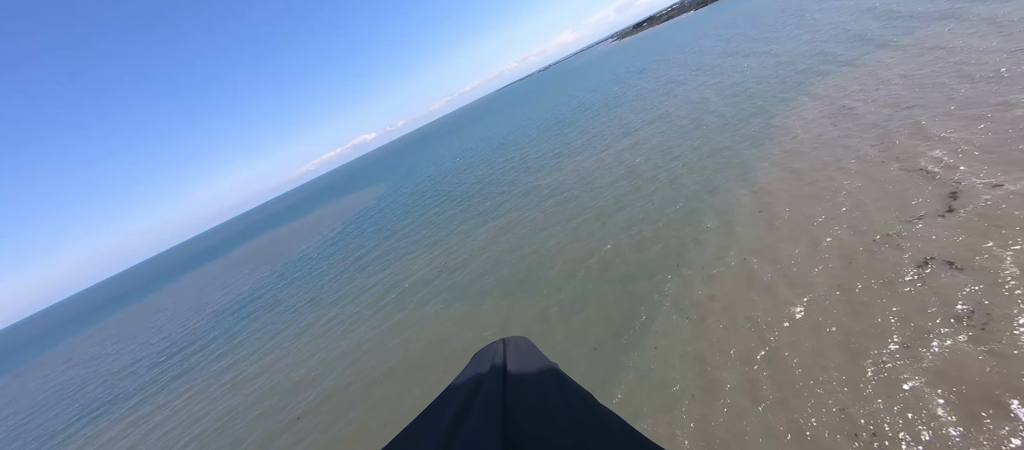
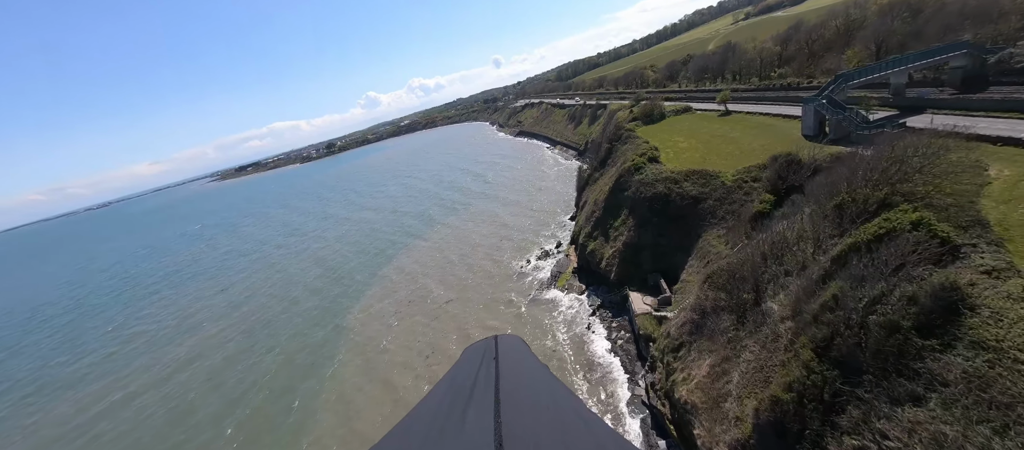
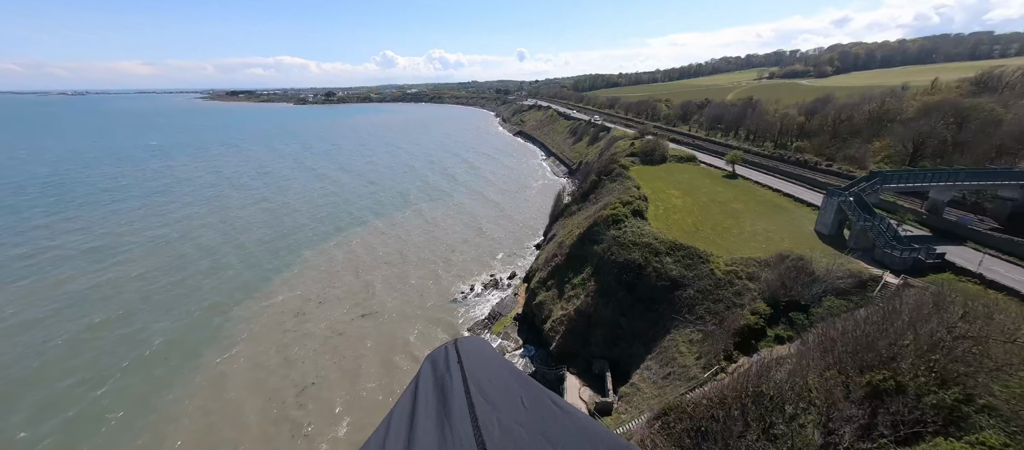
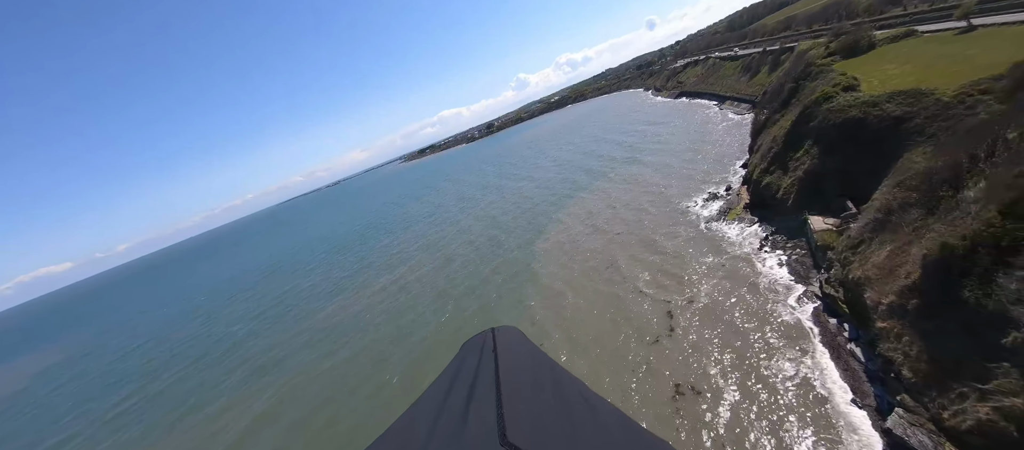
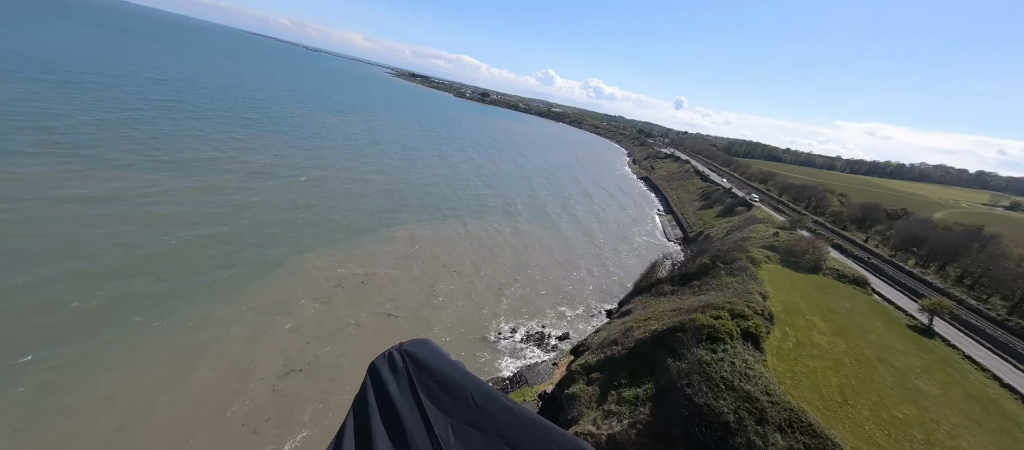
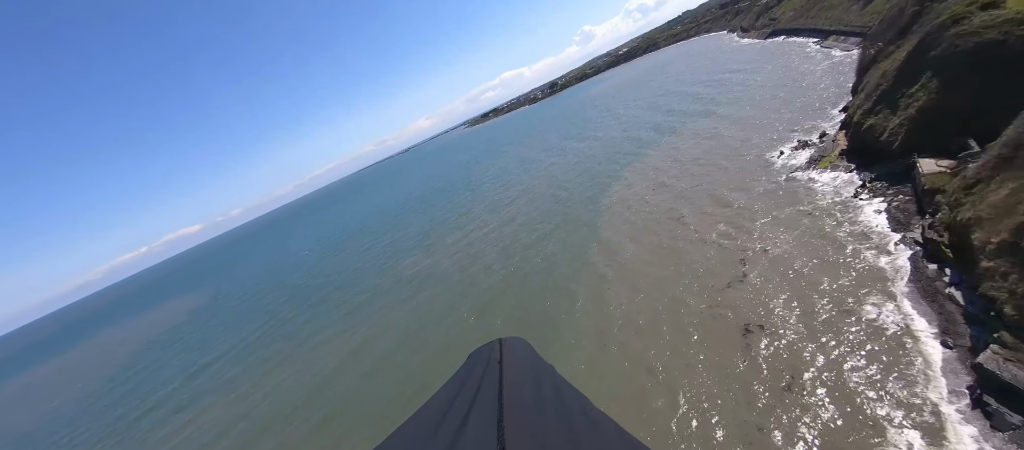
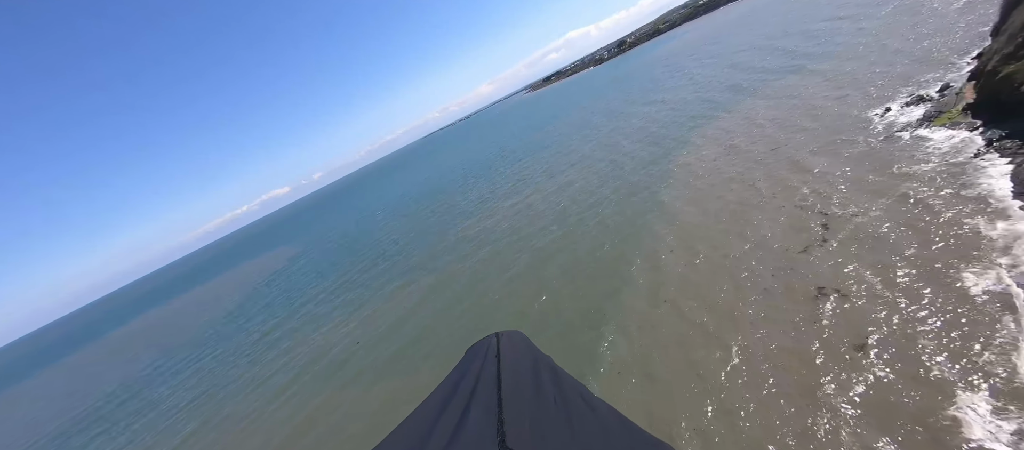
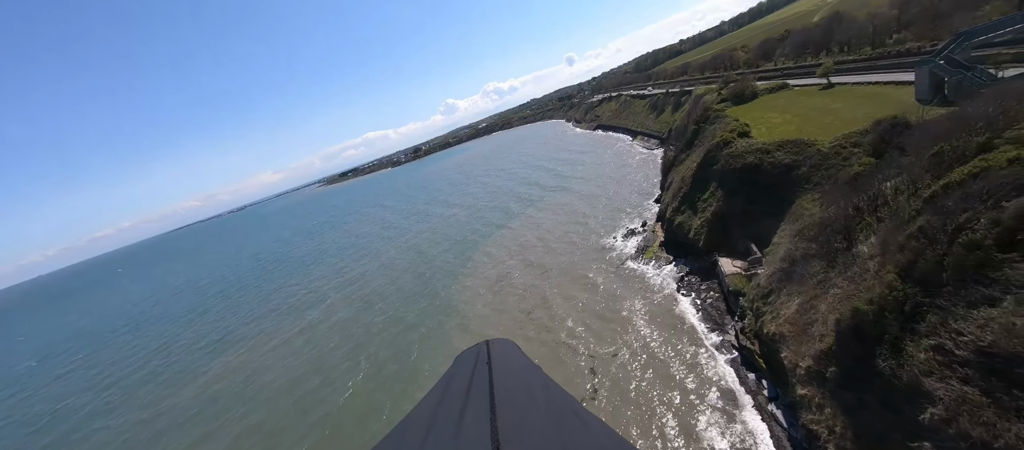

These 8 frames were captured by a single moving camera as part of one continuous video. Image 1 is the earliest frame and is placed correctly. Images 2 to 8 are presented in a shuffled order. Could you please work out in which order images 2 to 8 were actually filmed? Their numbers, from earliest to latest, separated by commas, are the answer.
7, 6, 4, 8, 2, 3, 5
